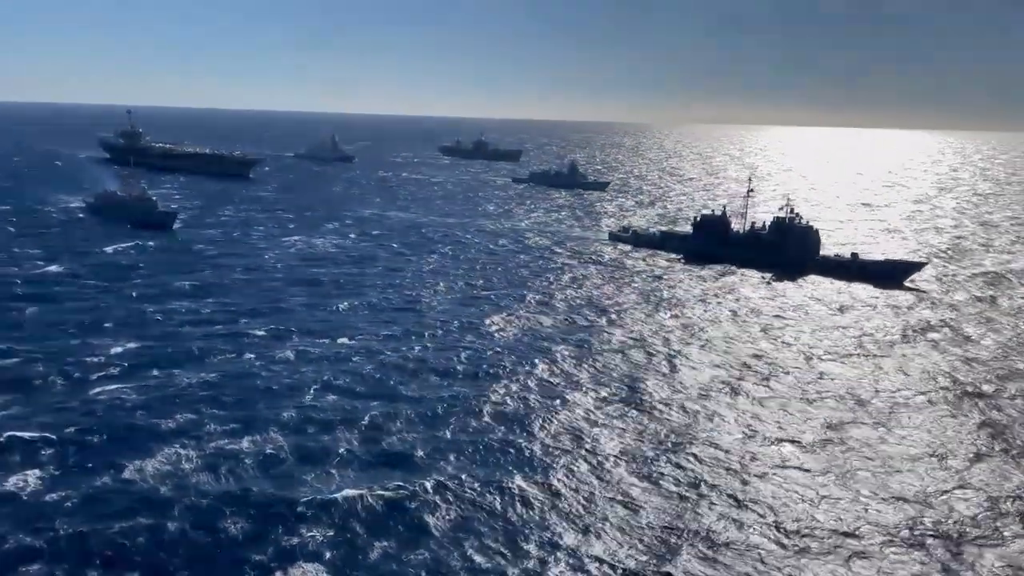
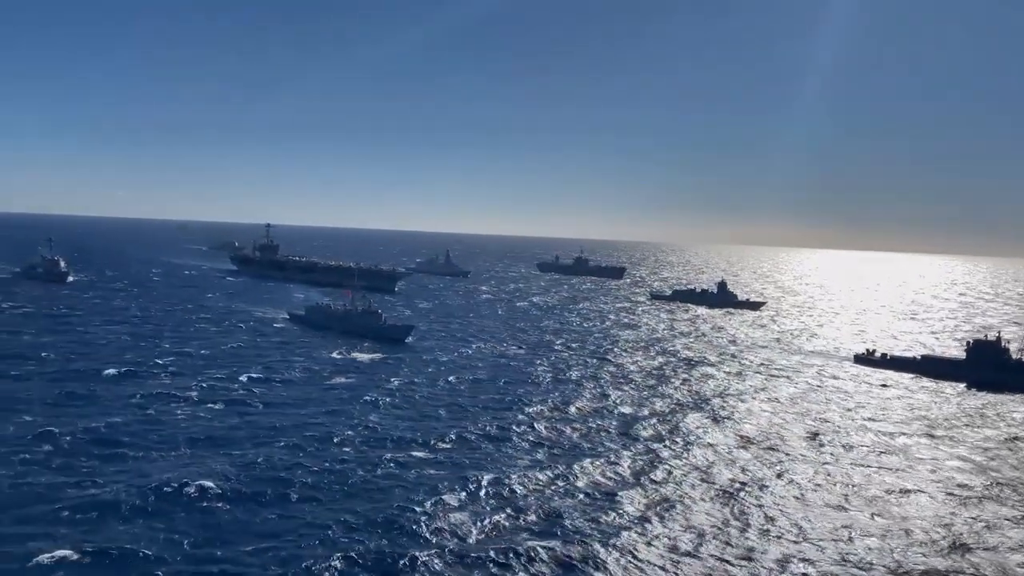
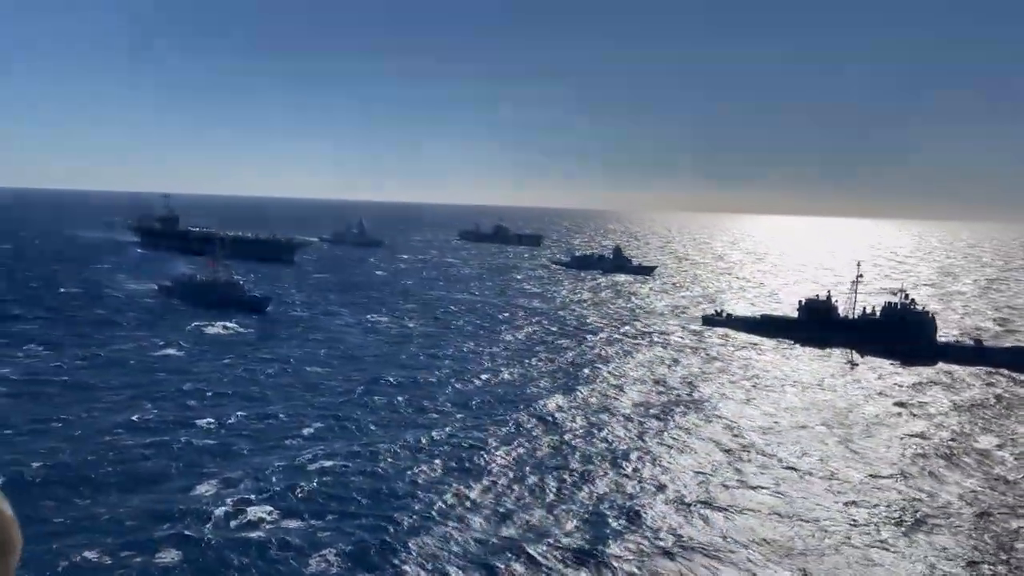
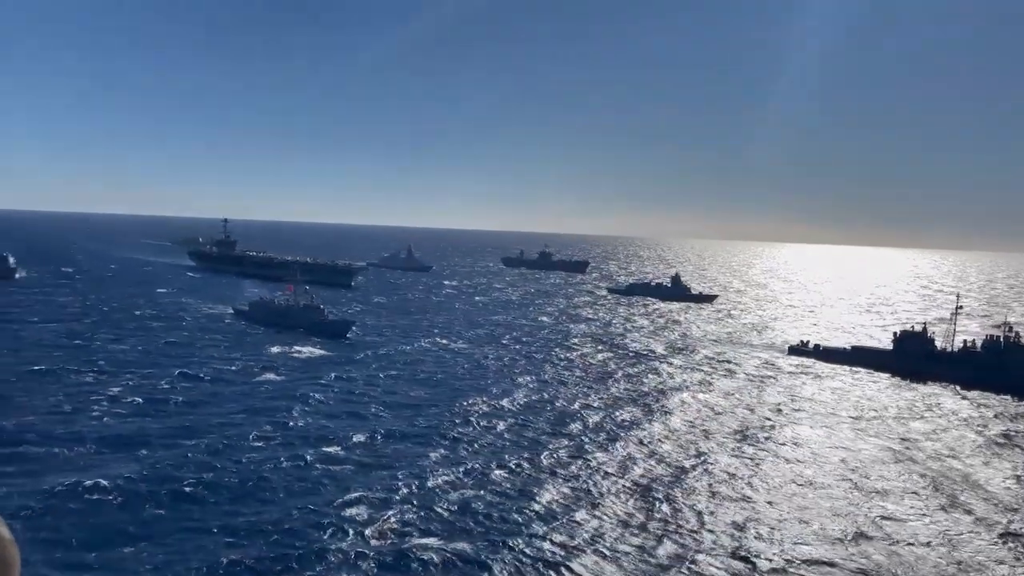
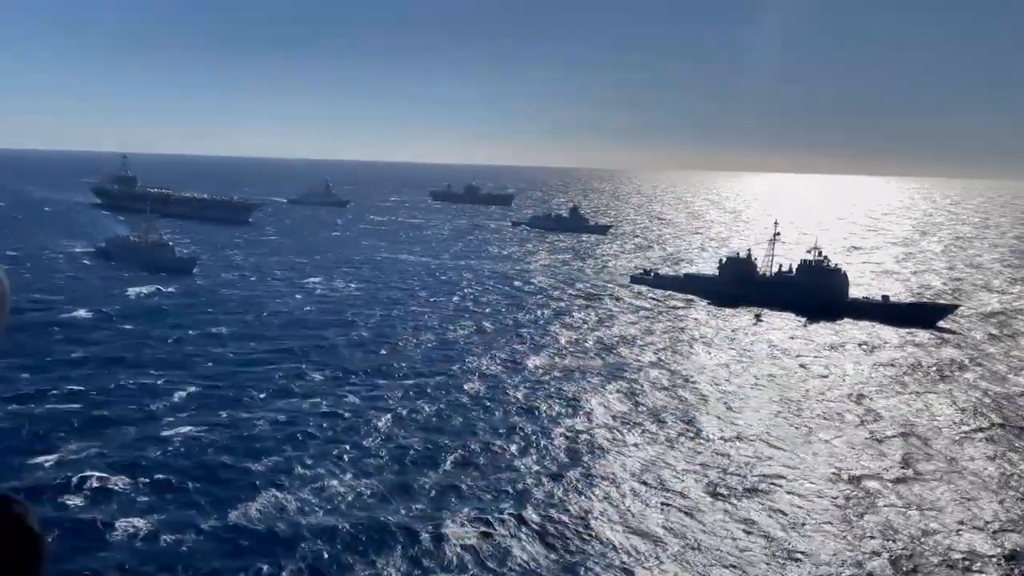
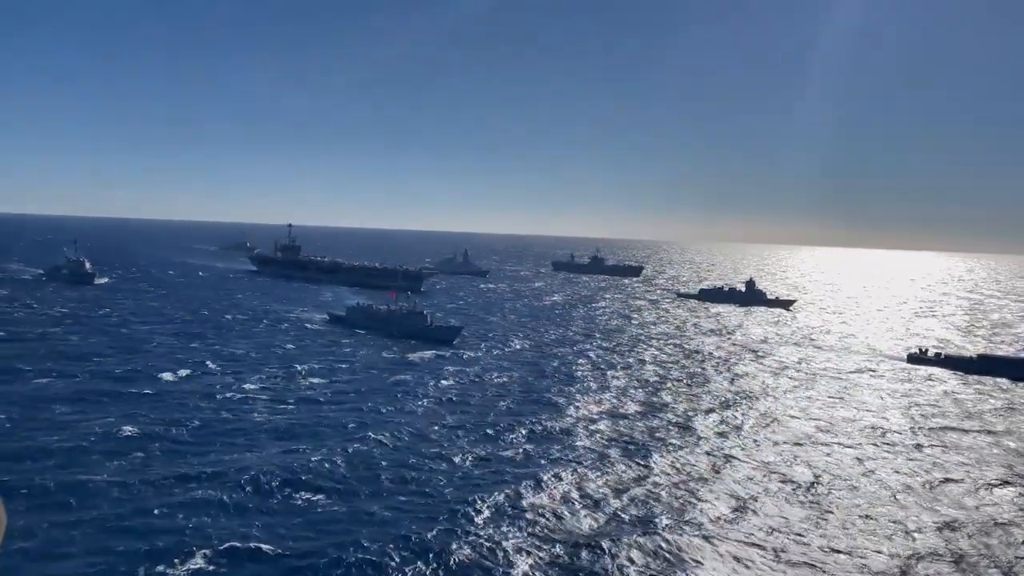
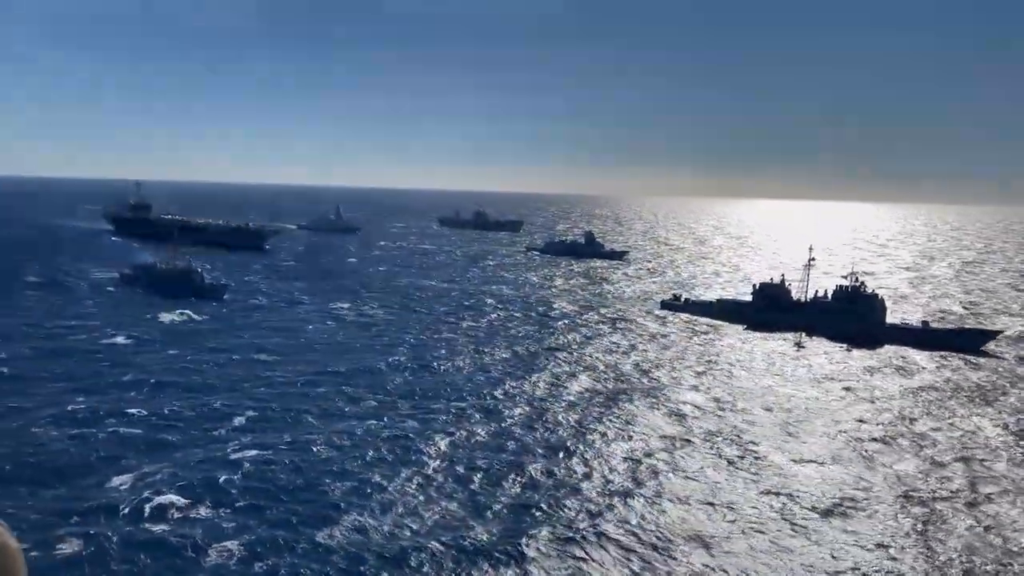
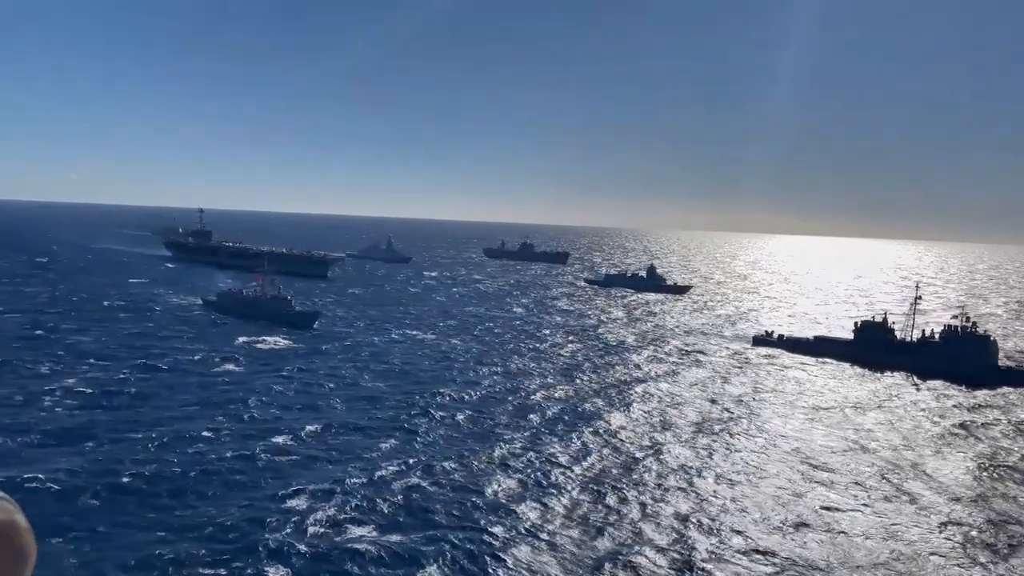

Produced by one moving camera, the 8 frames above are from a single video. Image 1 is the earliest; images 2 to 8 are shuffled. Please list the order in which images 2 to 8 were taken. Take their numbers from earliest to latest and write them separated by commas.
5, 7, 3, 8, 4, 2, 6
